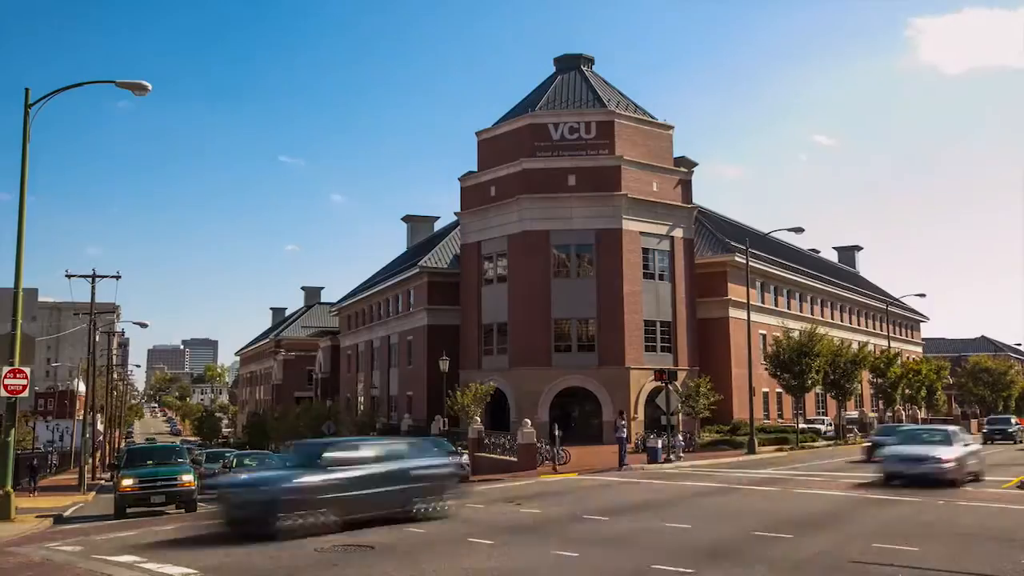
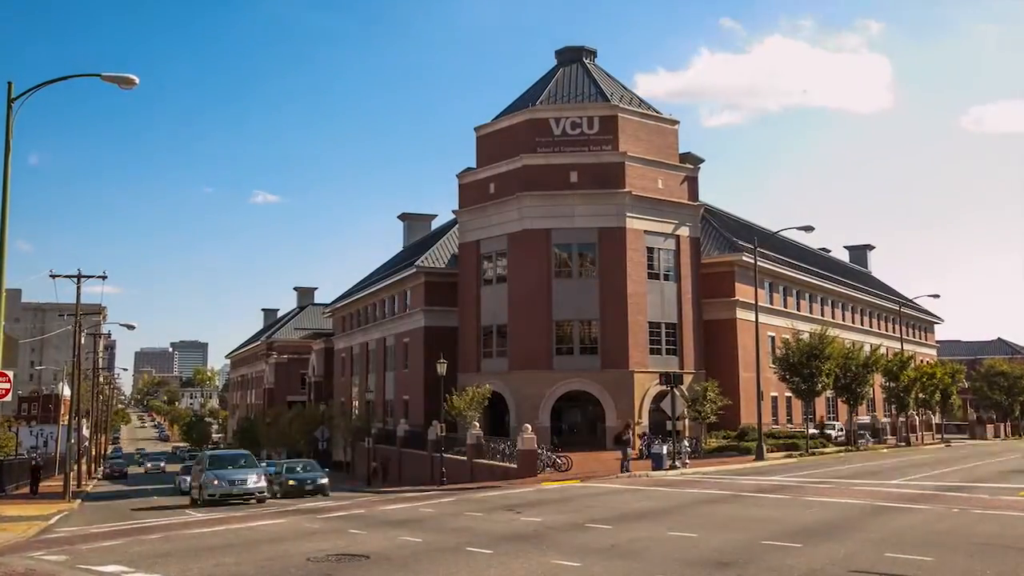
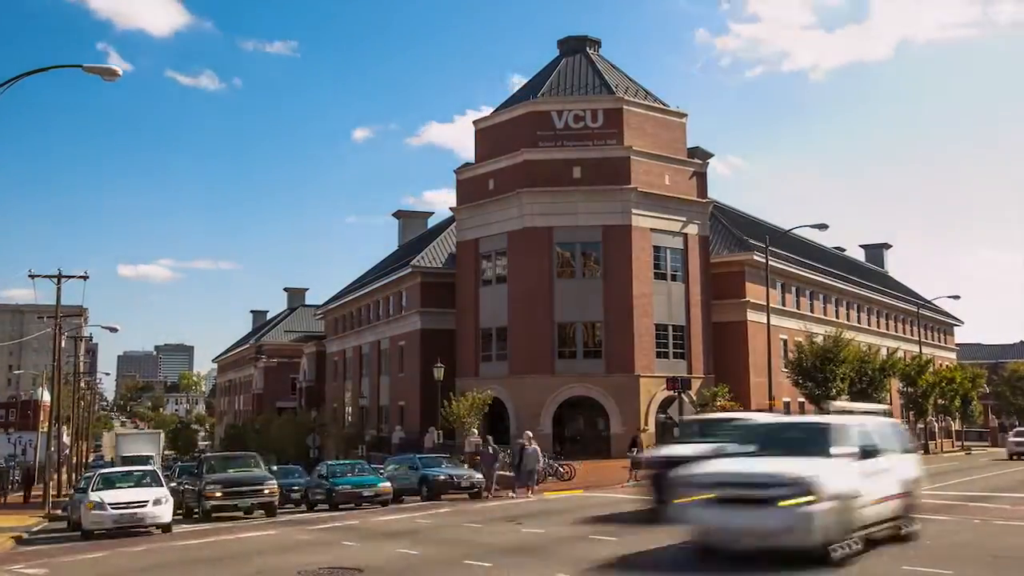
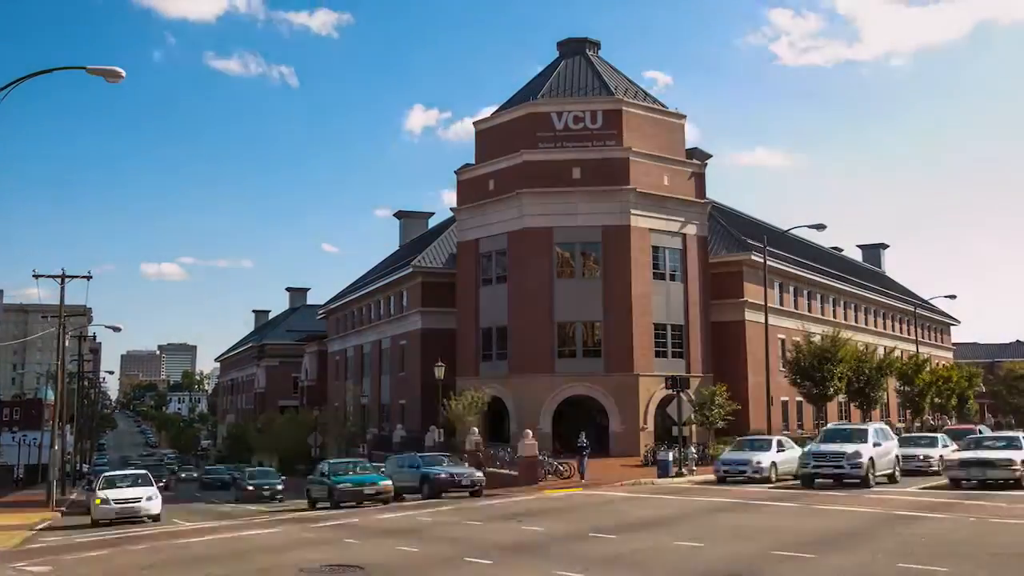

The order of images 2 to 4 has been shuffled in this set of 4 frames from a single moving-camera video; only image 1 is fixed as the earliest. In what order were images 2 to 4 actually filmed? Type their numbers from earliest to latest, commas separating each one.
2, 4, 3
